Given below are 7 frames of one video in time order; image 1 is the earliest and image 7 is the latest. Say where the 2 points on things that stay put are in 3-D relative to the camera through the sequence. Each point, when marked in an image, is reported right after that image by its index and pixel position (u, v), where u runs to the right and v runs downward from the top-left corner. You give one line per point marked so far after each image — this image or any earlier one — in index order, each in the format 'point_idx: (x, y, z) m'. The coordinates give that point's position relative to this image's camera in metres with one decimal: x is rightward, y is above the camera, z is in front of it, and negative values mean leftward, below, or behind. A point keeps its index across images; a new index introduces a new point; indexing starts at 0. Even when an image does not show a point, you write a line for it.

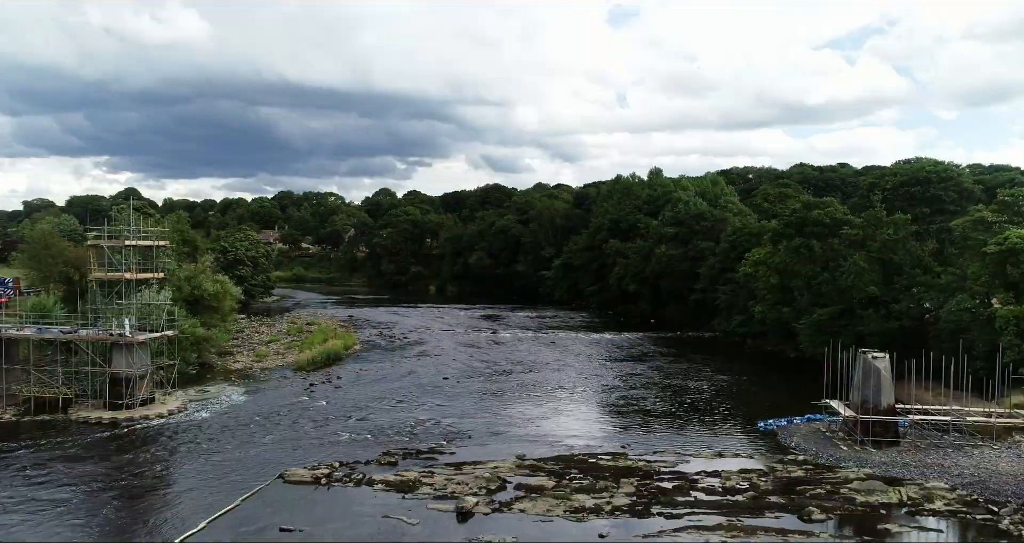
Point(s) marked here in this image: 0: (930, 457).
0: (+11.9, -5.3, +17.1) m
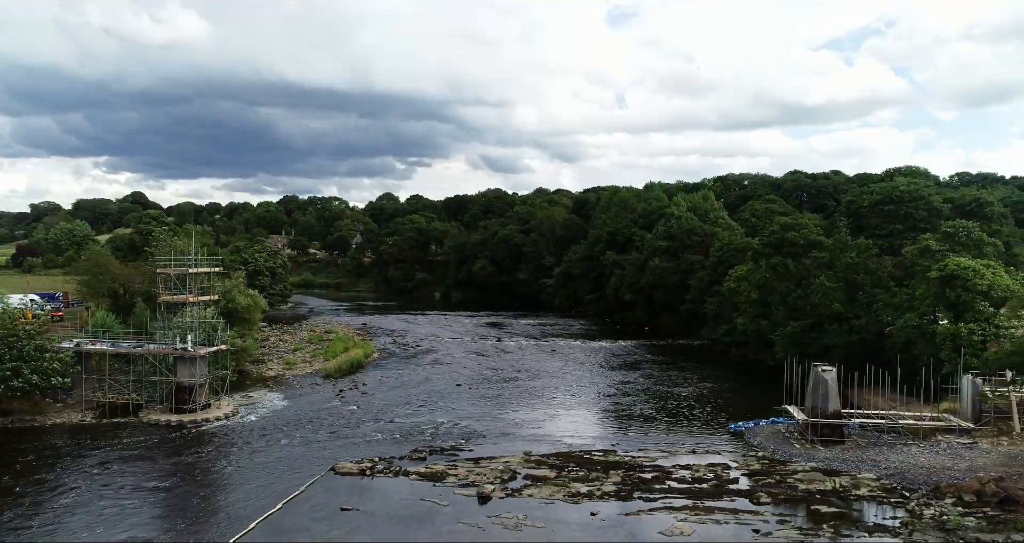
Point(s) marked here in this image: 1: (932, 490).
0: (+12.2, -6.3, +20.6) m
1: (+12.5, -6.5, +17.9) m
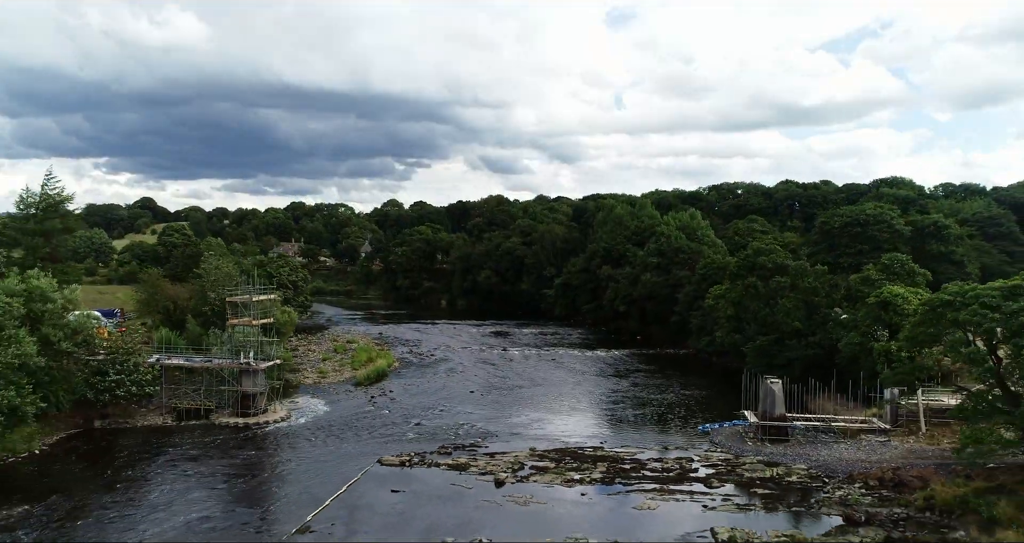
0: (+12.6, -7.6, +25.8) m
1: (+12.9, -7.9, +23.1) m
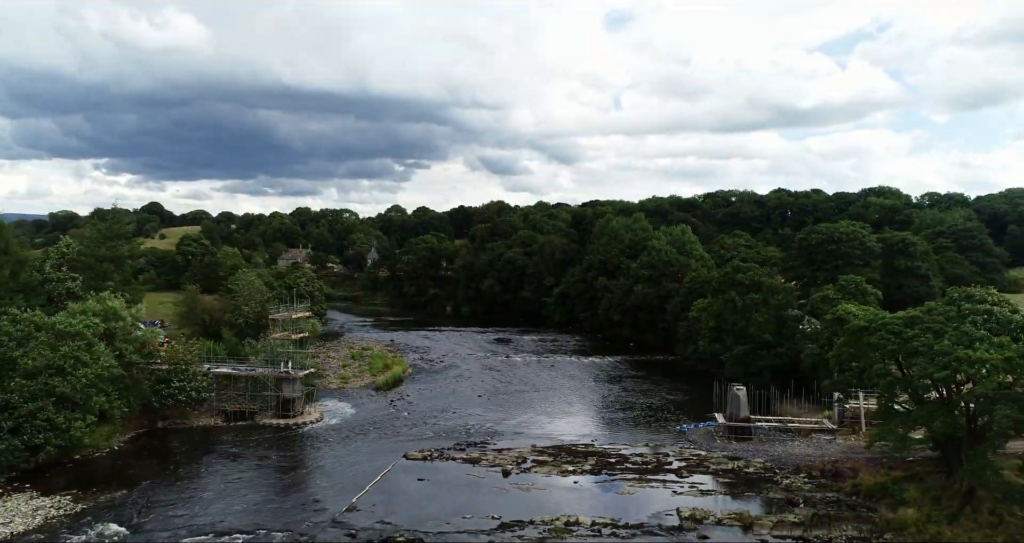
0: (+12.8, -8.9, +30.5) m
1: (+13.1, -9.1, +27.8) m
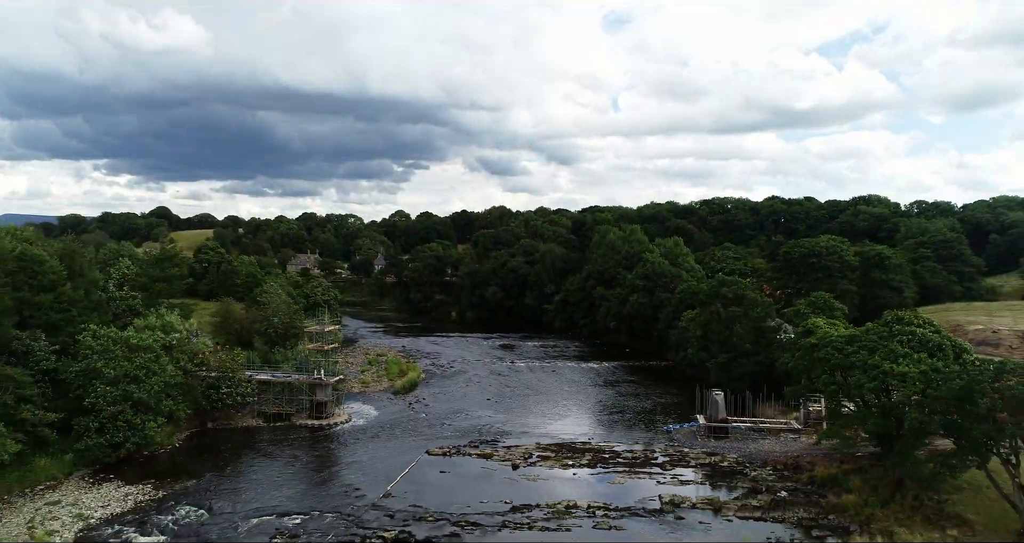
0: (+13.2, -10.1, +35.1) m
1: (+13.6, -10.4, +32.4) m
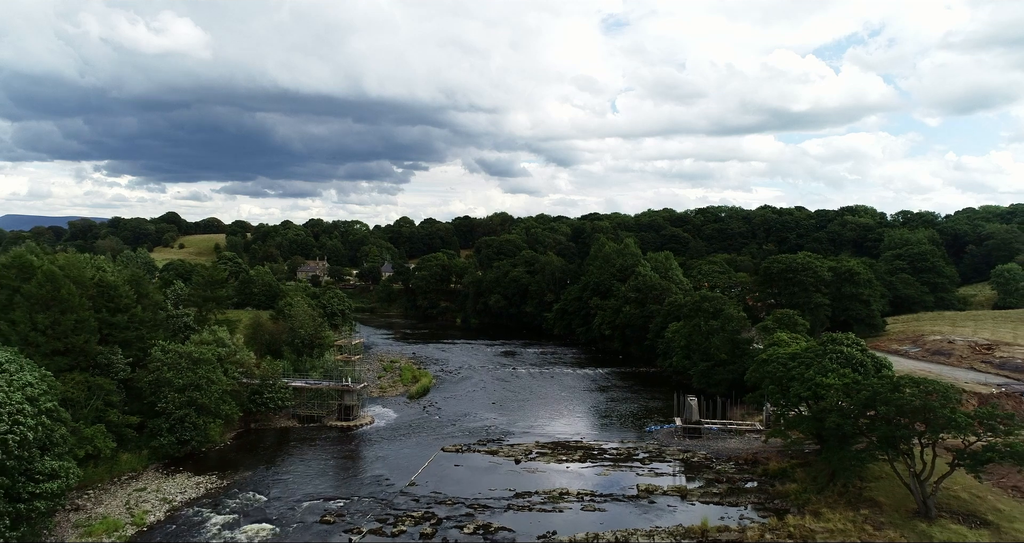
0: (+13.4, -11.7, +40.9) m
1: (+13.7, -11.9, +38.2) m
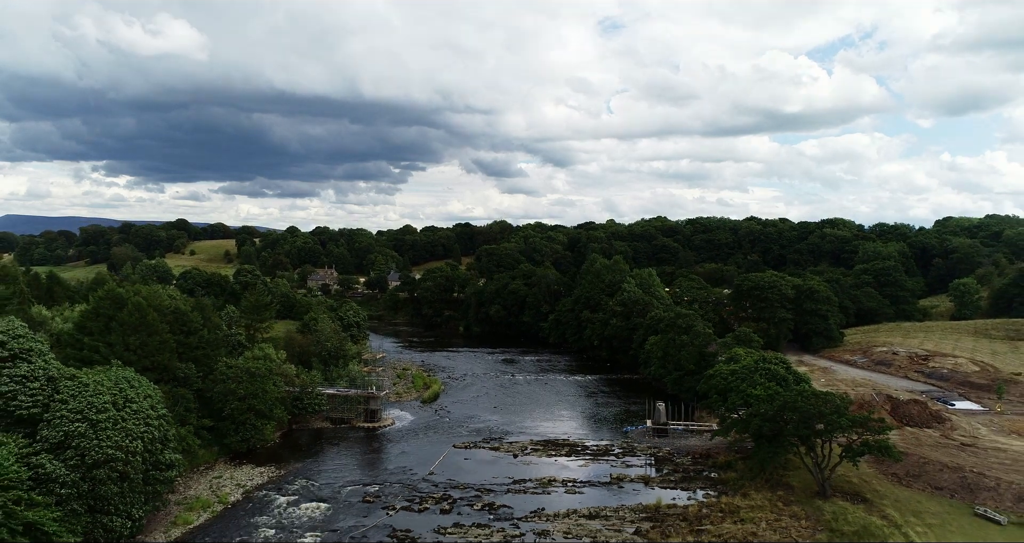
0: (+13.3, -14.0, +49.6) m
1: (+13.7, -14.2, +46.8) m
